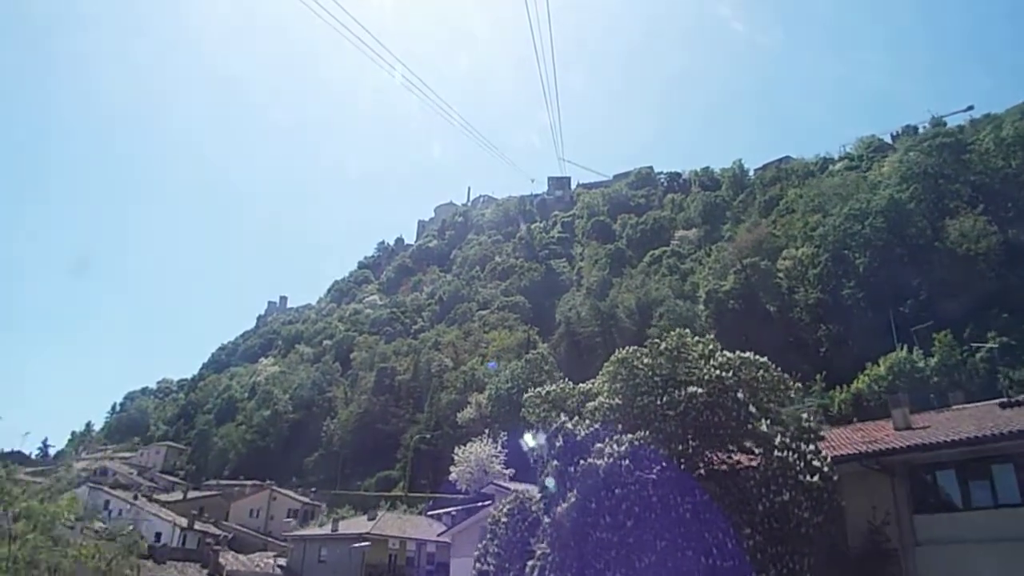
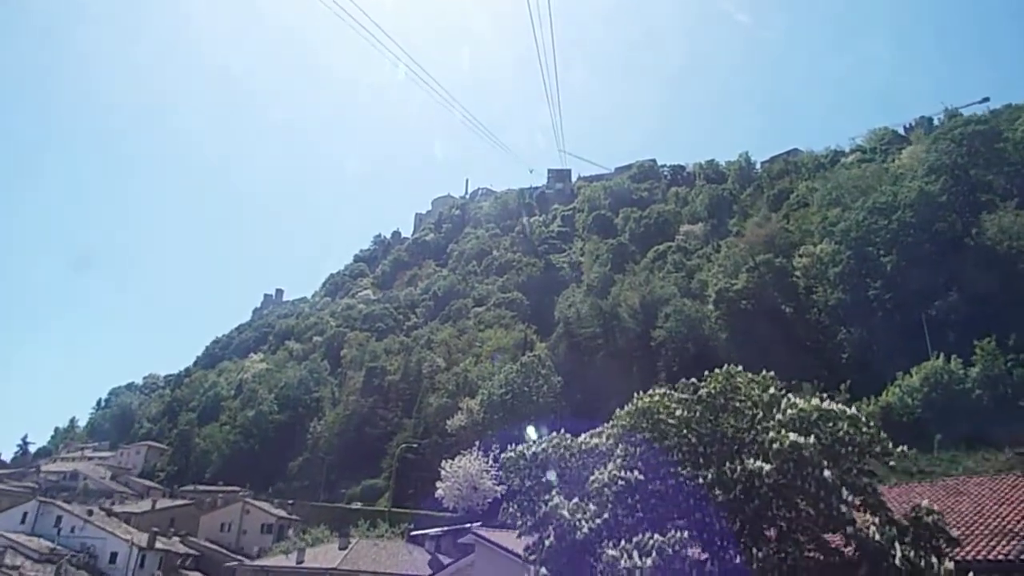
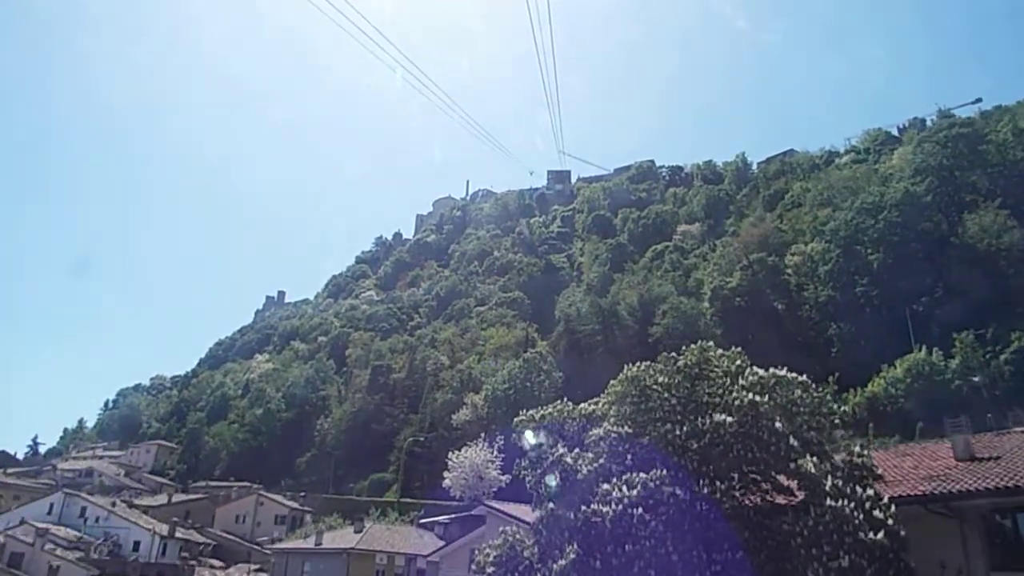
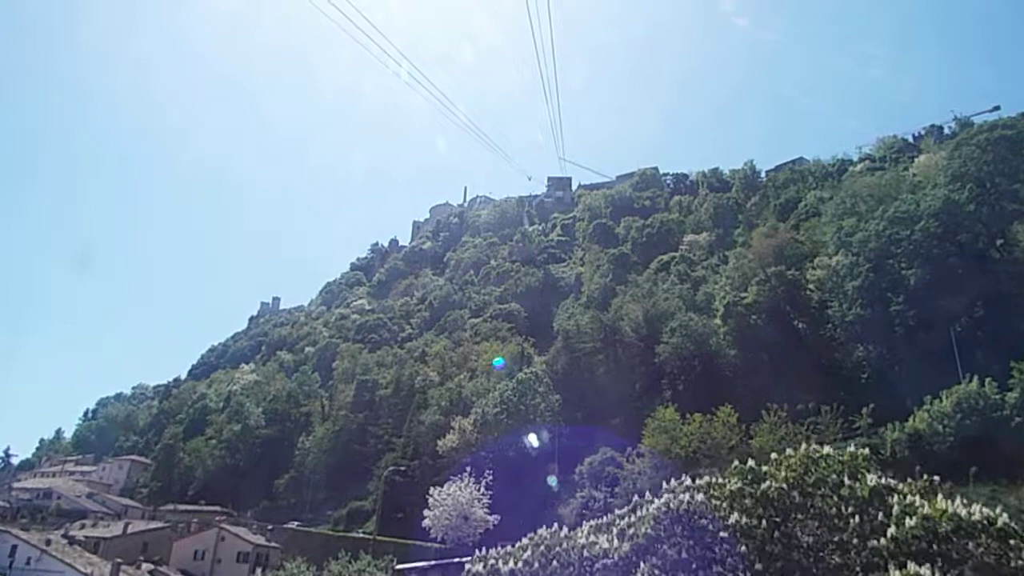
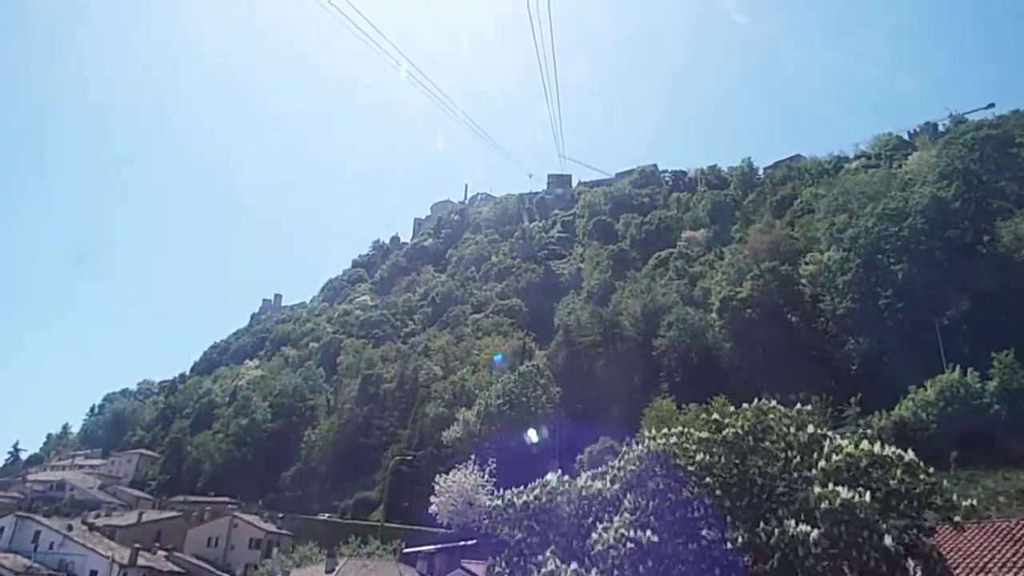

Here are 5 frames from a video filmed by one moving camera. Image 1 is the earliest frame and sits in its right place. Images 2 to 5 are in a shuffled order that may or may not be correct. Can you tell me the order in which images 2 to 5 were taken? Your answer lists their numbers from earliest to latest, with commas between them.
3, 2, 5, 4
